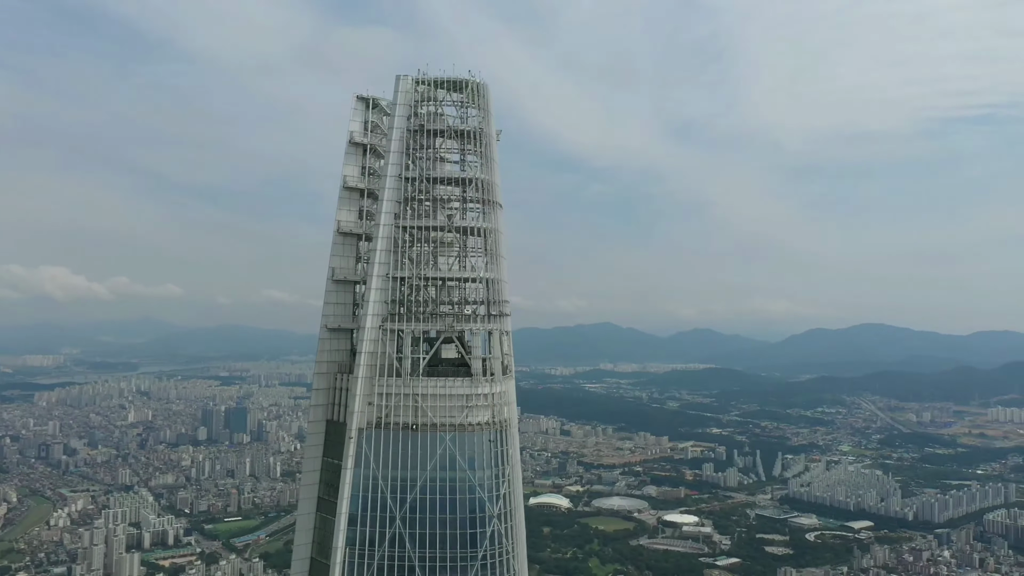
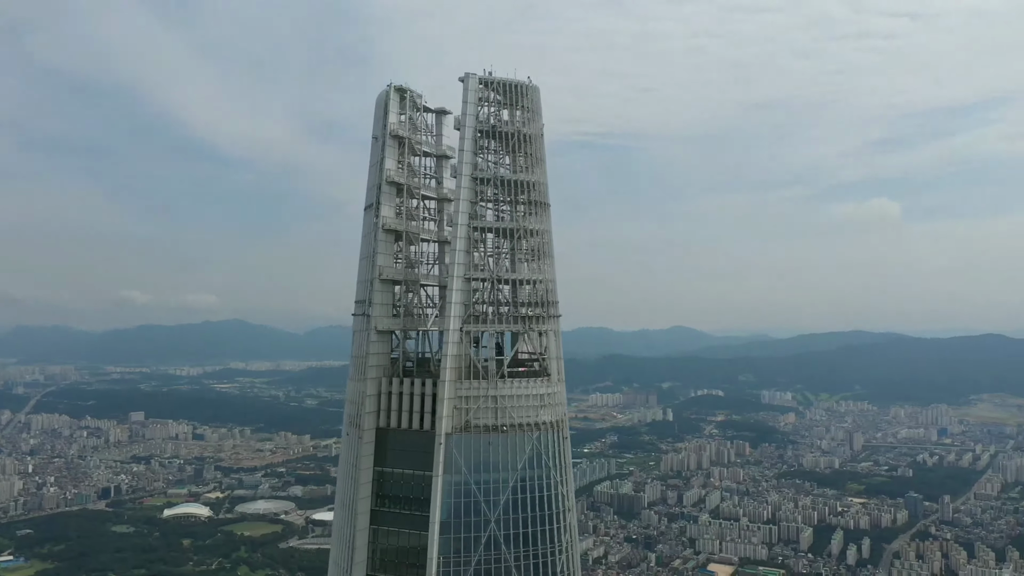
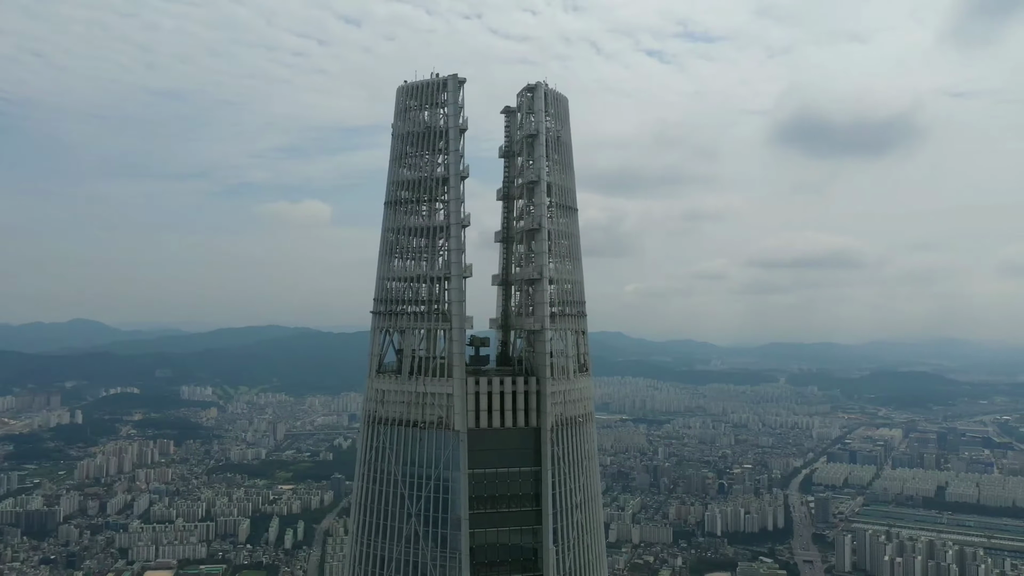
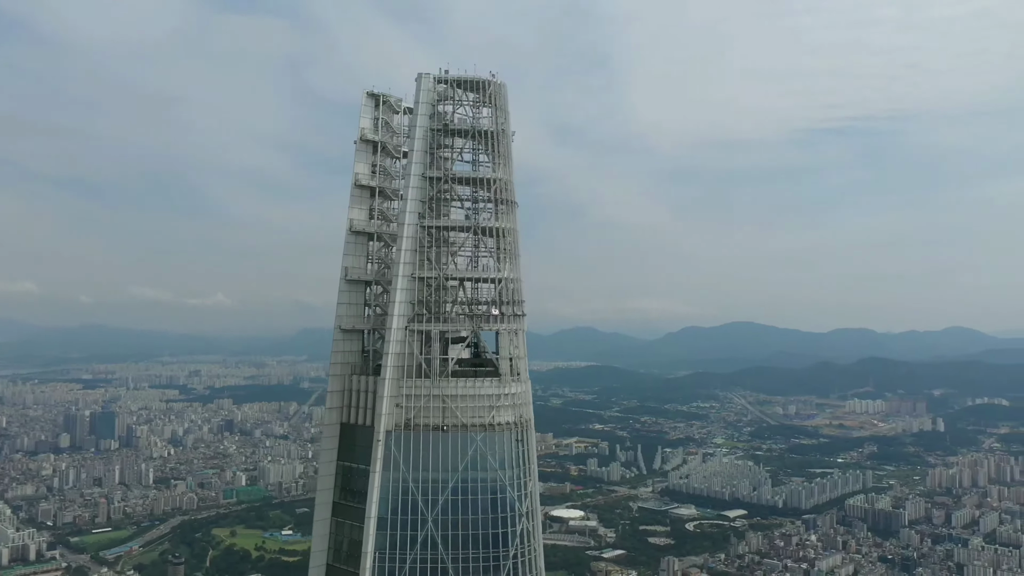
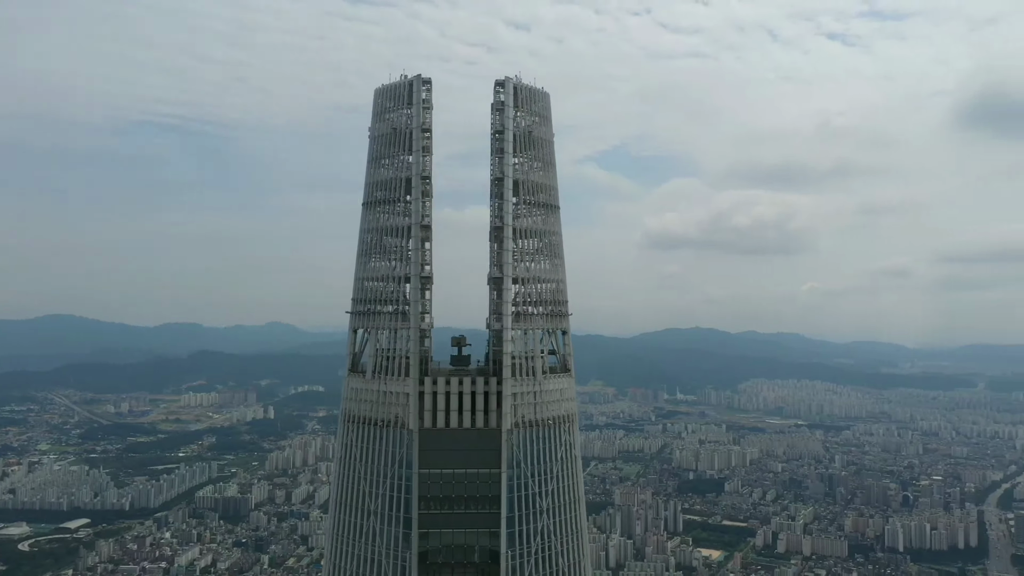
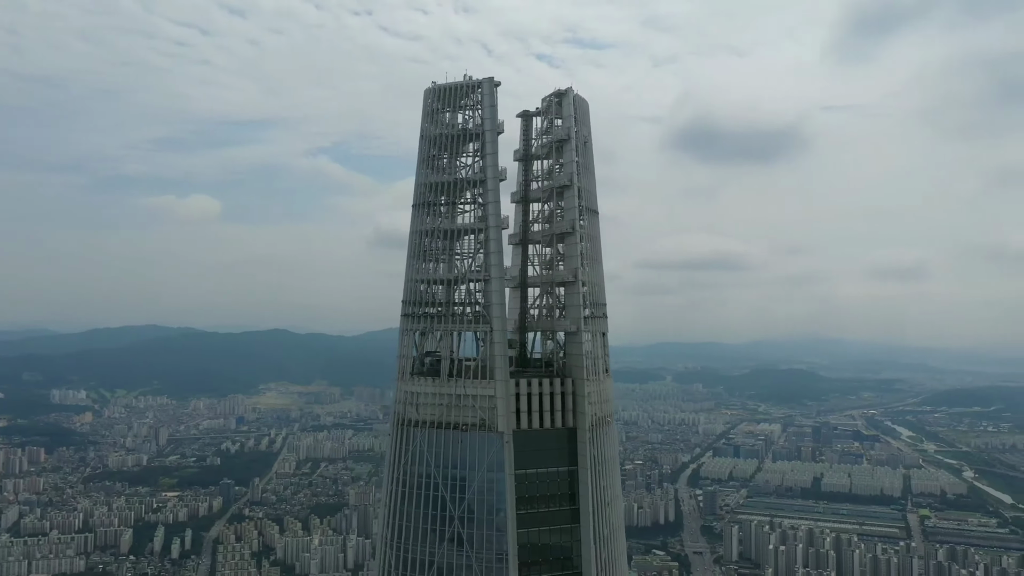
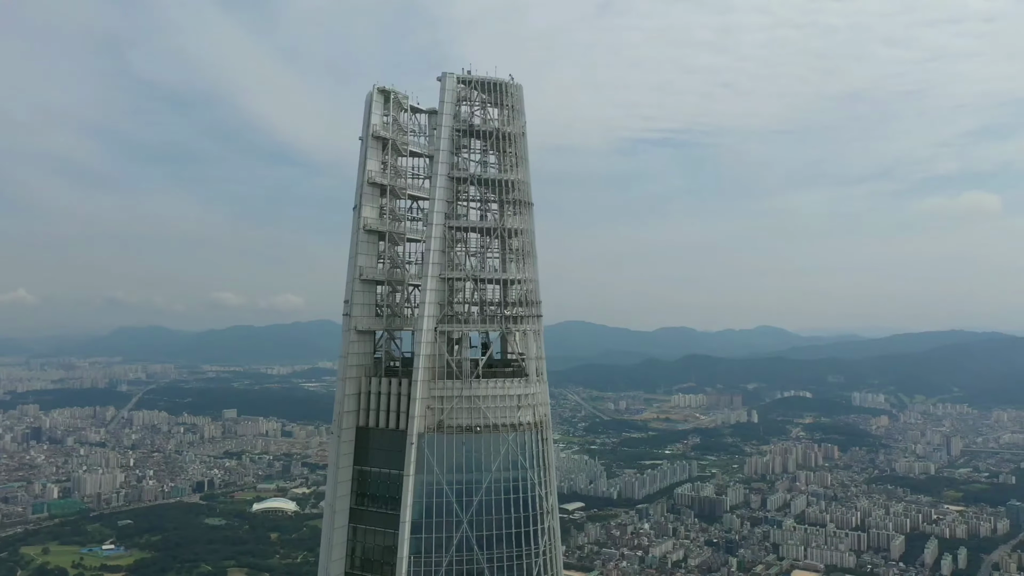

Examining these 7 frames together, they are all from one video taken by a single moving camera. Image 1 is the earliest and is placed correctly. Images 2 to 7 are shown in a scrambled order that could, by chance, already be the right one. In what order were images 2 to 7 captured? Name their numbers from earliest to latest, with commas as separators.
4, 7, 2, 5, 3, 6
